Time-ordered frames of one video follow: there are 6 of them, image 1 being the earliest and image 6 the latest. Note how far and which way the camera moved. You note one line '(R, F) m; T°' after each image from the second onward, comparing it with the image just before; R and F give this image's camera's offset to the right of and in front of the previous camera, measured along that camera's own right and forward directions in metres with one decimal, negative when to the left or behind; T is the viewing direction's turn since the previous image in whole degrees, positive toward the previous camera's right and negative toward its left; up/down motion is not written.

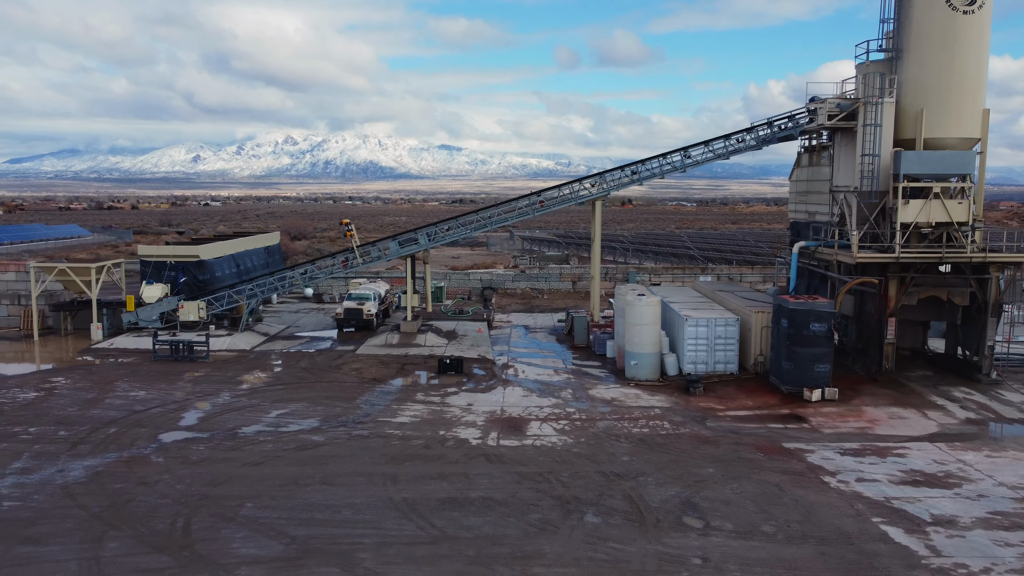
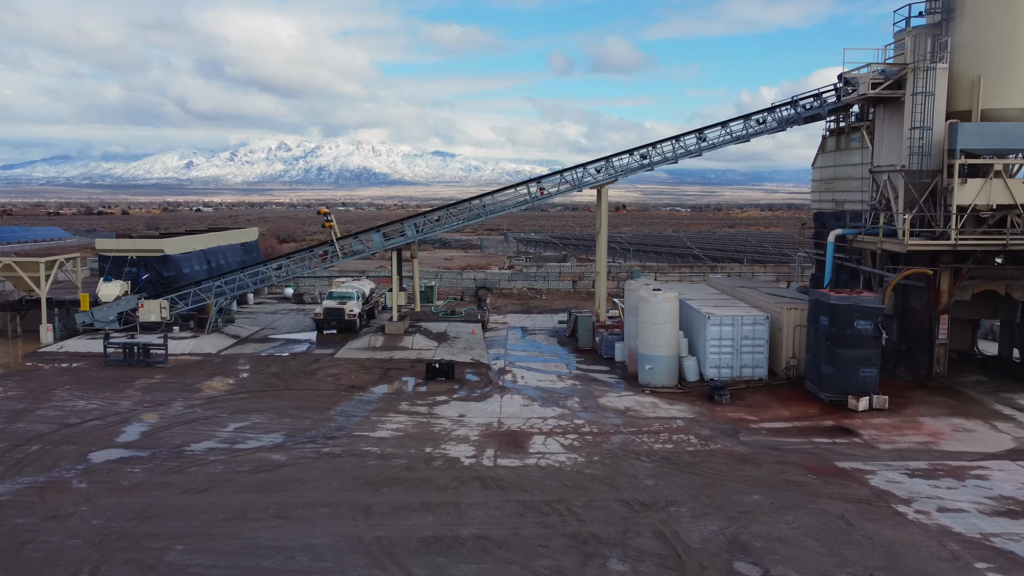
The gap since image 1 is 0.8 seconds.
(-0.1, +2.7) m; 0°
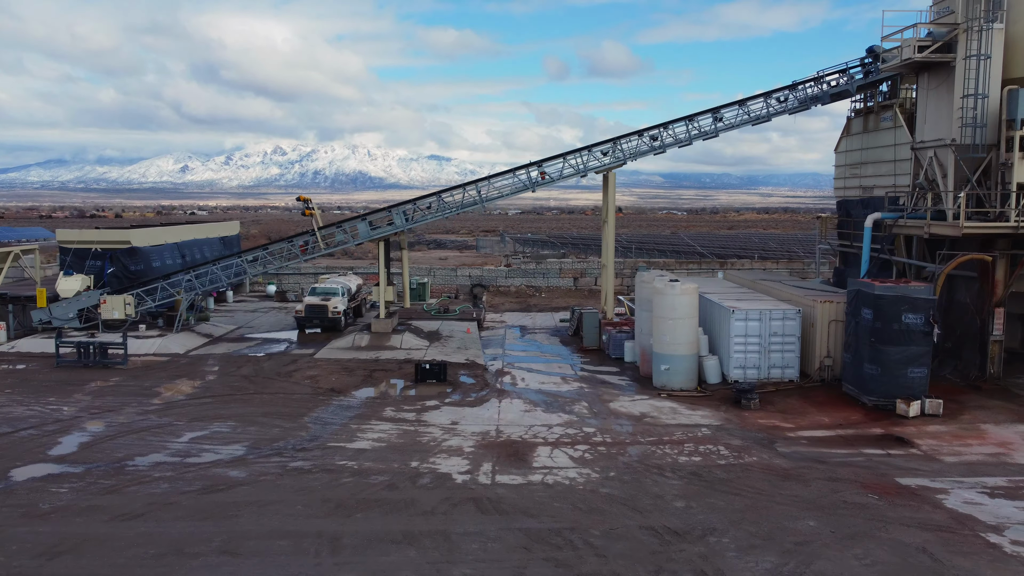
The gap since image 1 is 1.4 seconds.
(-0.1, +2.1) m; 0°
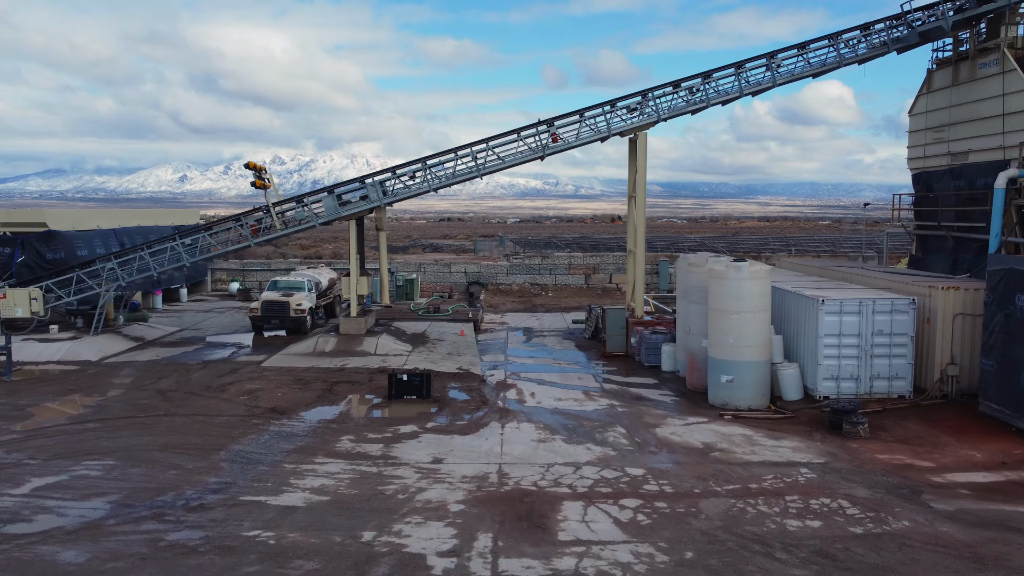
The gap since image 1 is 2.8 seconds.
(-0.1, +4.6) m; 0°
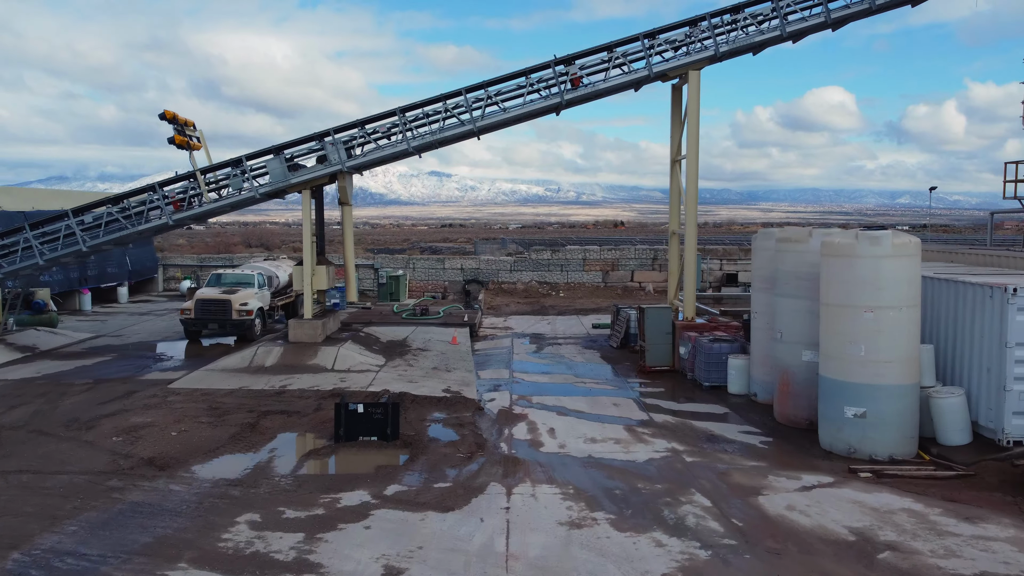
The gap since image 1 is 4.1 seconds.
(-0.1, +4.5) m; 0°
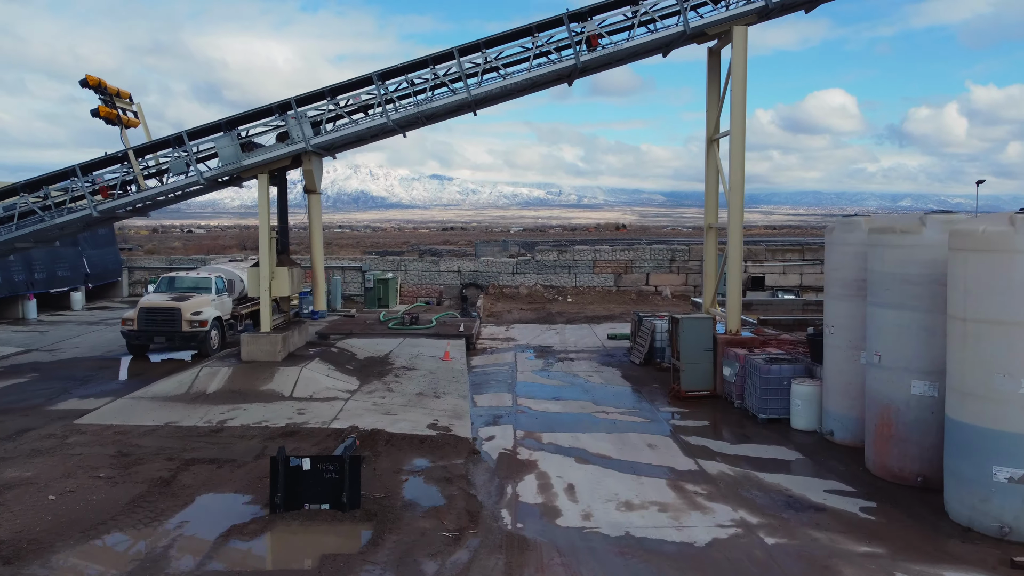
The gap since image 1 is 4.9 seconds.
(0.0, +2.5) m; 0°
